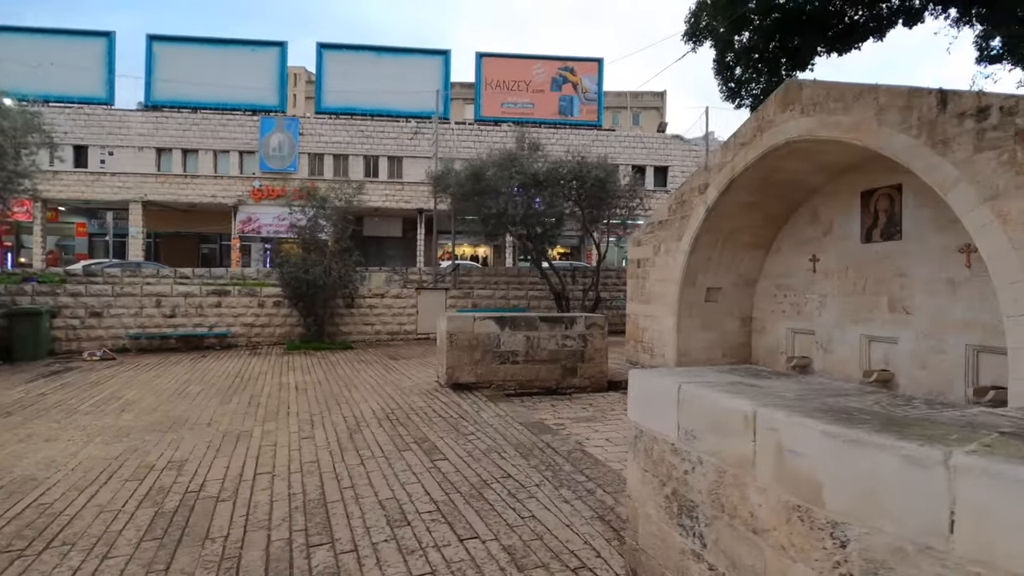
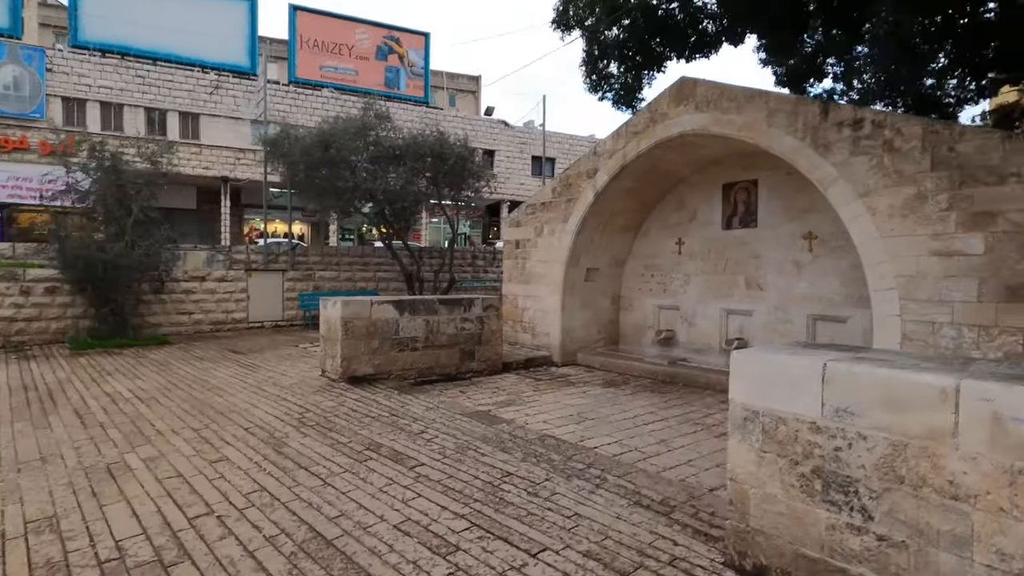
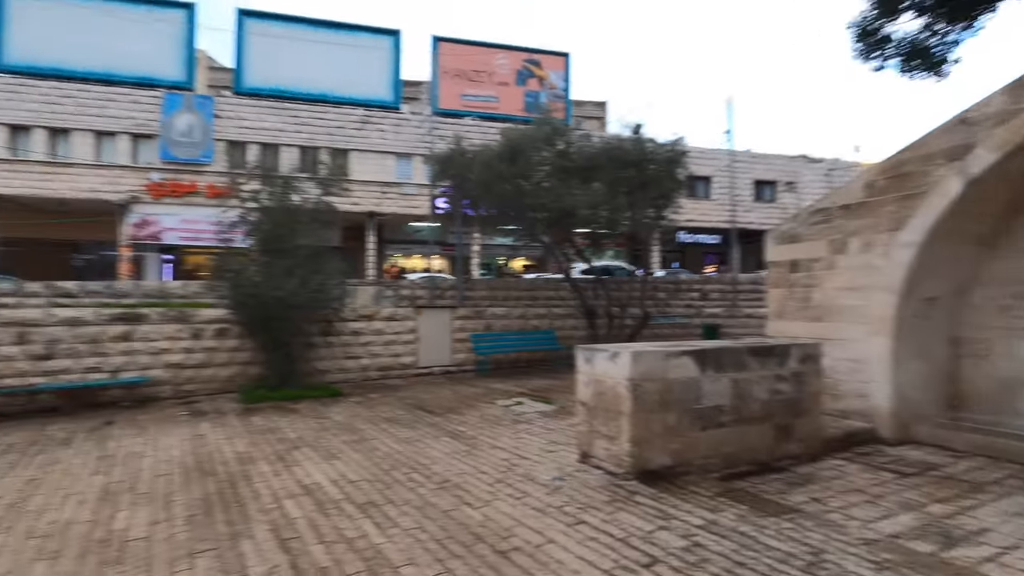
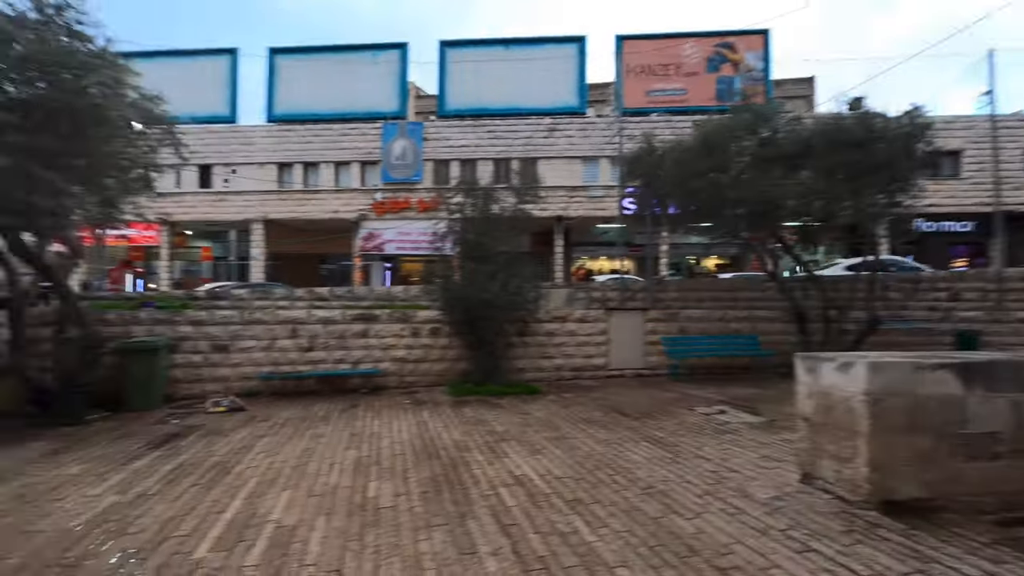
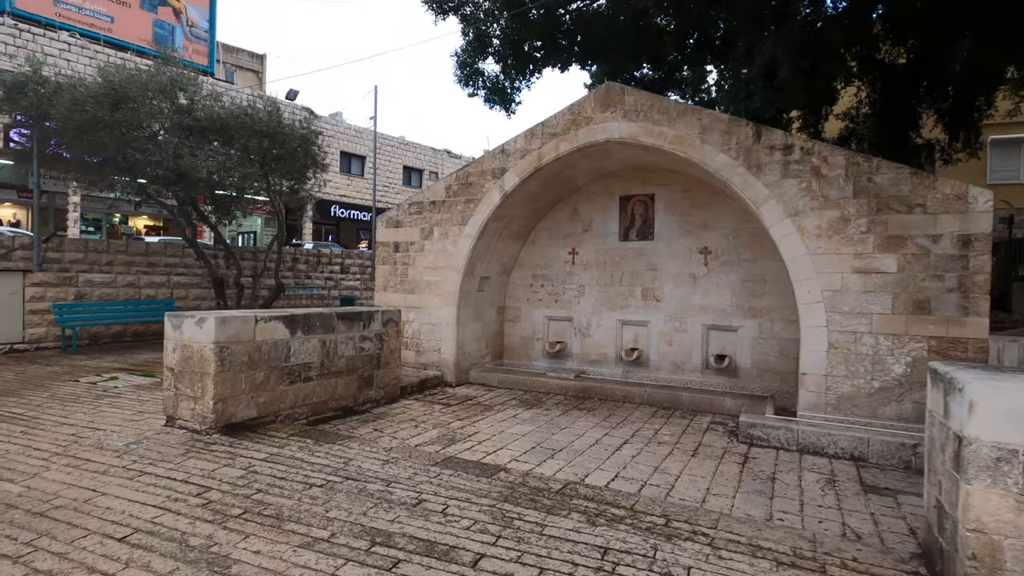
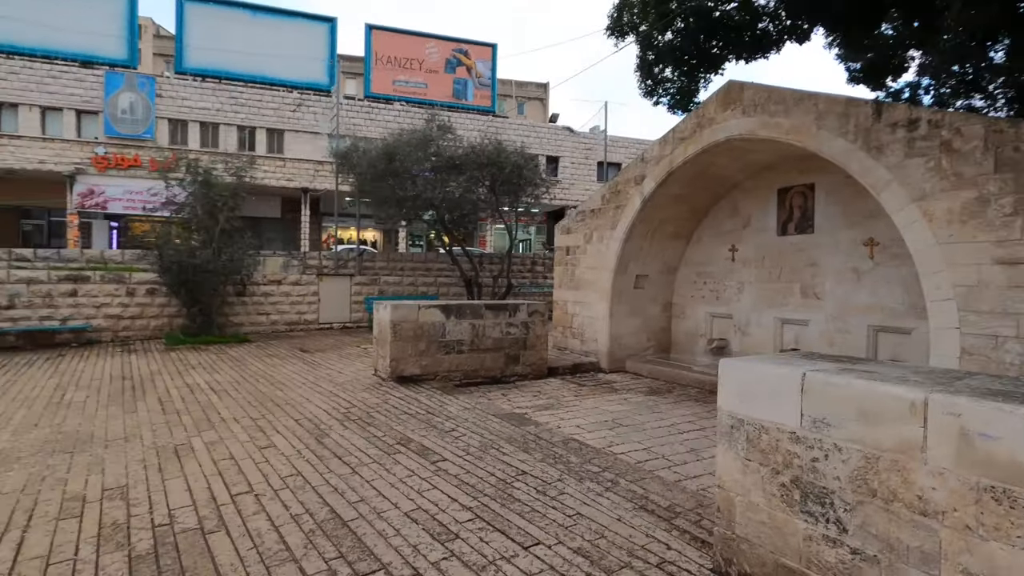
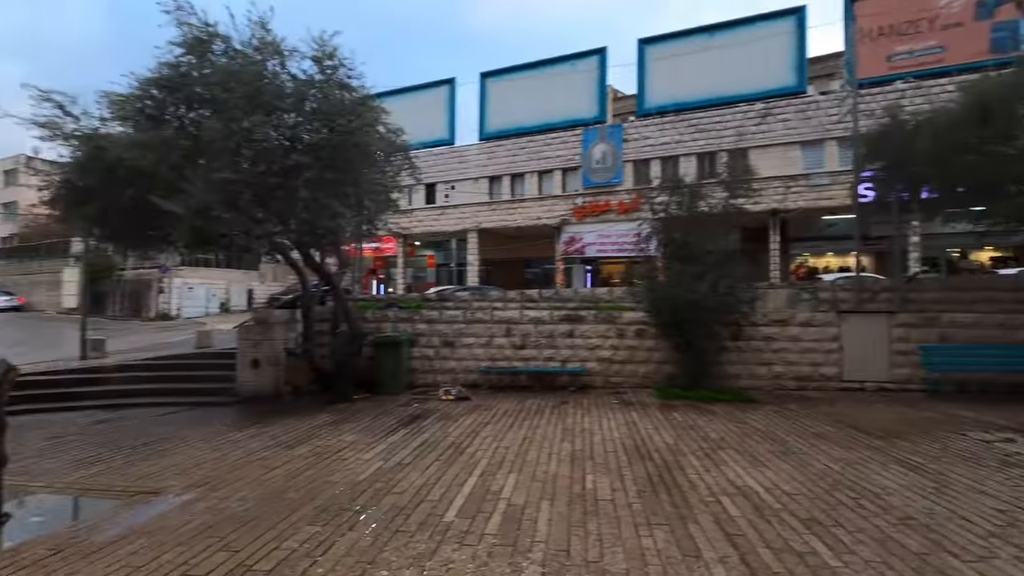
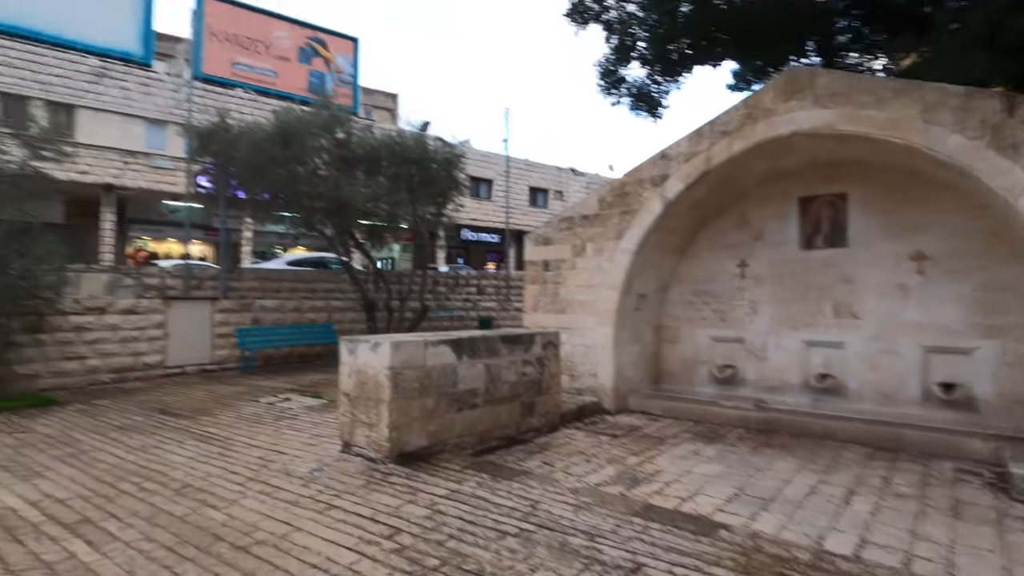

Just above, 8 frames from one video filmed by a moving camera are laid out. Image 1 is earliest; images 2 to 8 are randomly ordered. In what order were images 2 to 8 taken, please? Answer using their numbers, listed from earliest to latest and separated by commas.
6, 2, 5, 8, 3, 4, 7
